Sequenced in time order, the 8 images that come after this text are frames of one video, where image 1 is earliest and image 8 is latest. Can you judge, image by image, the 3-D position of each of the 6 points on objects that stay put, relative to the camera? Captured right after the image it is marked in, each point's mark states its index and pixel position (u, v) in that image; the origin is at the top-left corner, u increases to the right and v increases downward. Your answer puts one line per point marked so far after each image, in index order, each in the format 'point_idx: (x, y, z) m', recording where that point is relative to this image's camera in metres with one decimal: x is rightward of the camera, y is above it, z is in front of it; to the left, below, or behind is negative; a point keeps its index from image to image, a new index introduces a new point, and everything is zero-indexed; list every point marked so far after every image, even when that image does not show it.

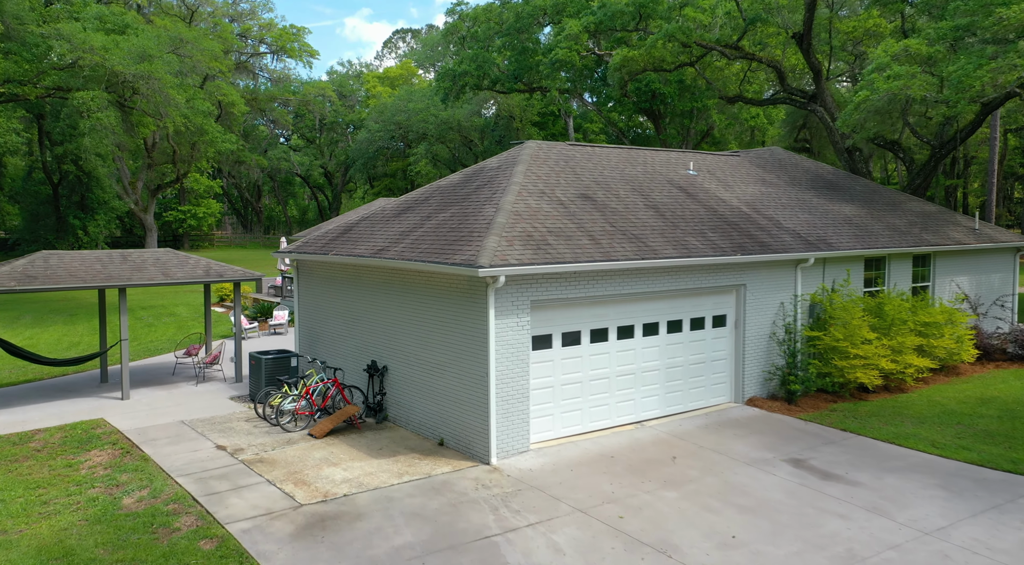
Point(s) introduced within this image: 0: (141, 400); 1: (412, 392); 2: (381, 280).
0: (-7.4, -2.4, +16.0) m
1: (-1.5, -1.7, +12.7) m
2: (-2.2, 0.0, +13.4) m
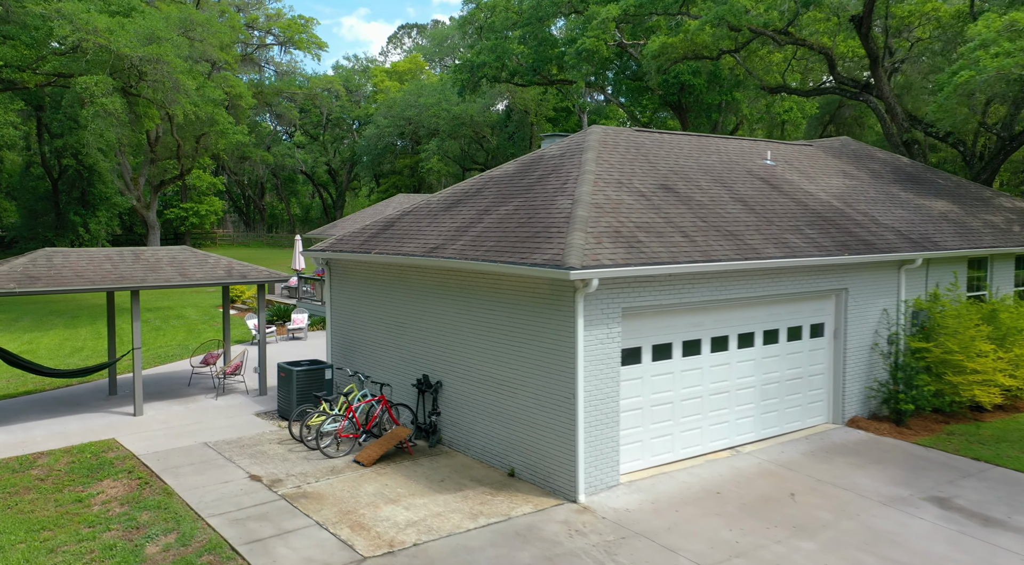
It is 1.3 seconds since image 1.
0: (-6.3, -2.4, +14.4) m
1: (-0.5, -1.8, +11.0) m
2: (-1.1, 0.0, +11.8) m
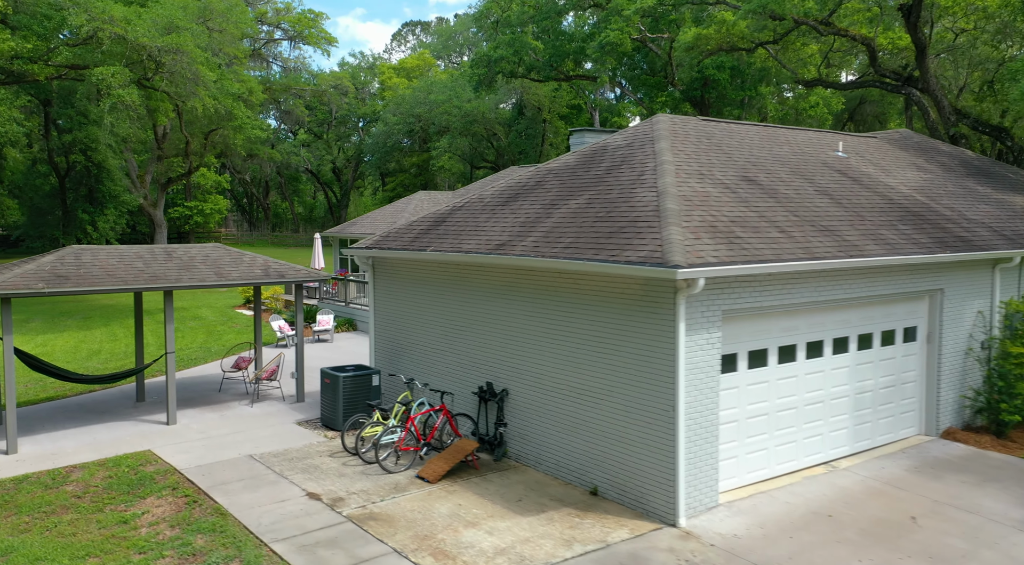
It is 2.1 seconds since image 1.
0: (-5.4, -2.4, +13.5) m
1: (+0.5, -1.8, +10.1) m
2: (-0.2, 0.0, +10.9) m
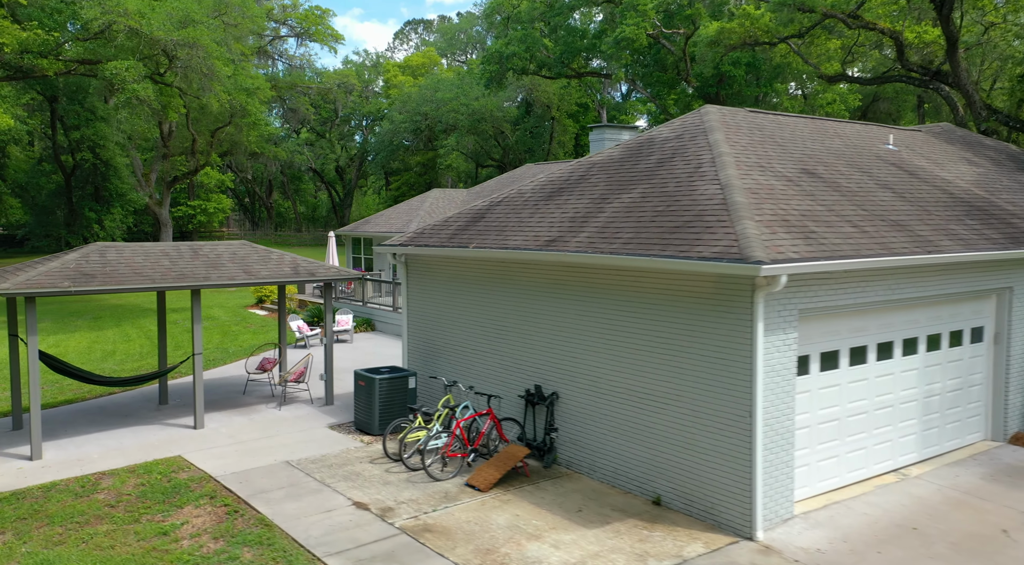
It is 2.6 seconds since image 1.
0: (-4.7, -2.4, +13.0) m
1: (+1.1, -1.8, +9.6) m
2: (+0.5, 0.0, +10.4) m
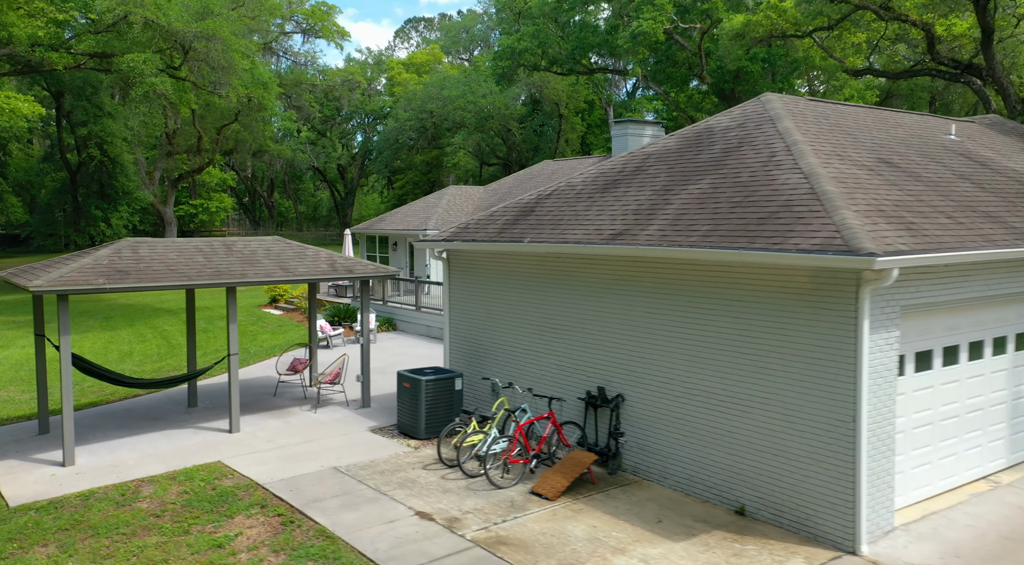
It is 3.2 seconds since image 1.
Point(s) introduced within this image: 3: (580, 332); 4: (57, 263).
0: (-4.0, -2.3, +12.4) m
1: (+1.9, -1.7, +9.1) m
2: (+1.3, +0.1, +9.8) m
3: (+0.9, -0.6, +10.4) m
4: (-6.4, +0.3, +11.3) m
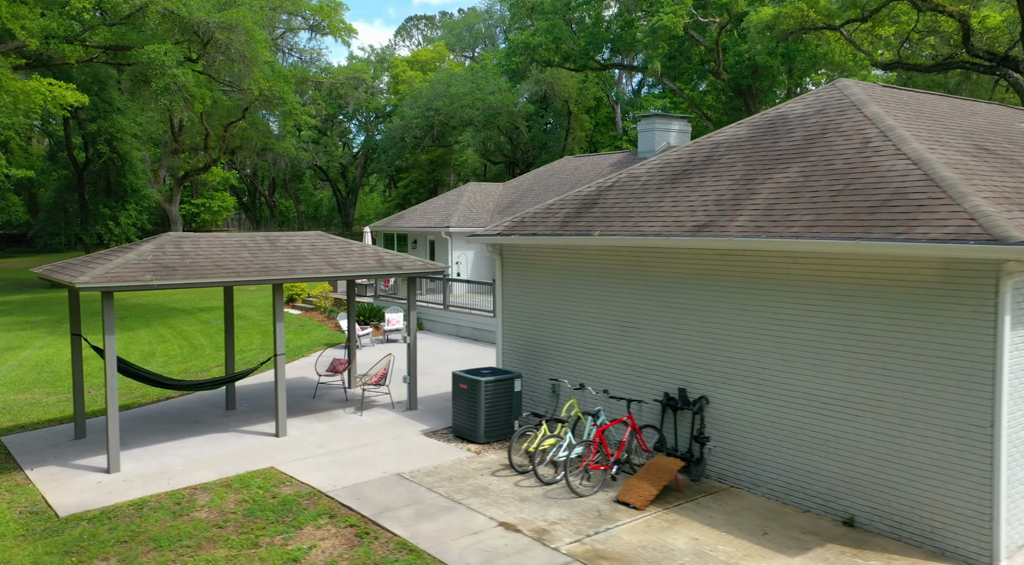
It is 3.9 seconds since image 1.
0: (-3.1, -2.3, +11.8) m
1: (+2.8, -1.6, +8.5) m
2: (+2.2, +0.1, +9.3) m
3: (+1.8, -0.6, +9.8) m
4: (-5.5, +0.3, +10.7) m
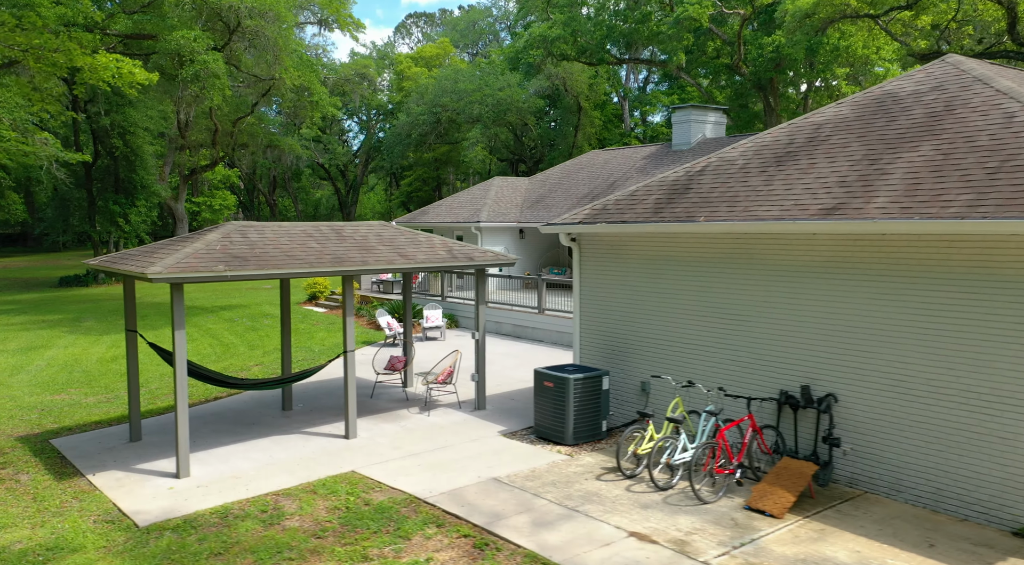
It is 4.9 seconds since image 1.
0: (-1.9, -2.1, +11.1) m
1: (+4.0, -1.5, +7.8) m
2: (+3.3, +0.3, +8.6) m
3: (+3.0, -0.4, +9.2) m
4: (-4.3, +0.4, +10.0) m
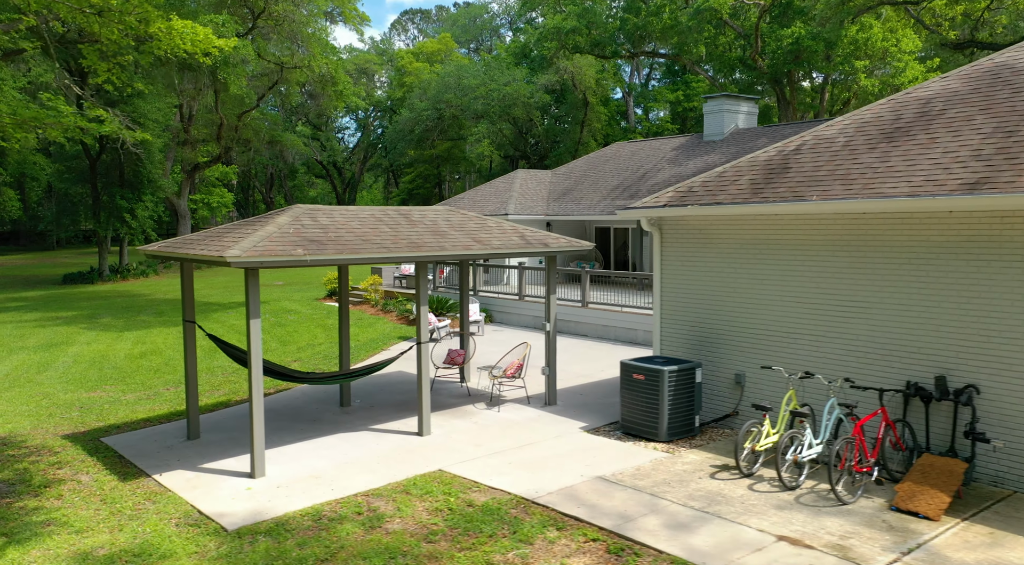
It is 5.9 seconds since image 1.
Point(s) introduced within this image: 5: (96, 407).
0: (-0.8, -2.0, +10.4) m
1: (+5.1, -1.3, +7.2) m
2: (+4.5, +0.4, +7.9) m
3: (+4.1, -0.3, +8.5) m
4: (-3.2, +0.6, +9.3) m
5: (-6.8, -2.0, +13.1) m
